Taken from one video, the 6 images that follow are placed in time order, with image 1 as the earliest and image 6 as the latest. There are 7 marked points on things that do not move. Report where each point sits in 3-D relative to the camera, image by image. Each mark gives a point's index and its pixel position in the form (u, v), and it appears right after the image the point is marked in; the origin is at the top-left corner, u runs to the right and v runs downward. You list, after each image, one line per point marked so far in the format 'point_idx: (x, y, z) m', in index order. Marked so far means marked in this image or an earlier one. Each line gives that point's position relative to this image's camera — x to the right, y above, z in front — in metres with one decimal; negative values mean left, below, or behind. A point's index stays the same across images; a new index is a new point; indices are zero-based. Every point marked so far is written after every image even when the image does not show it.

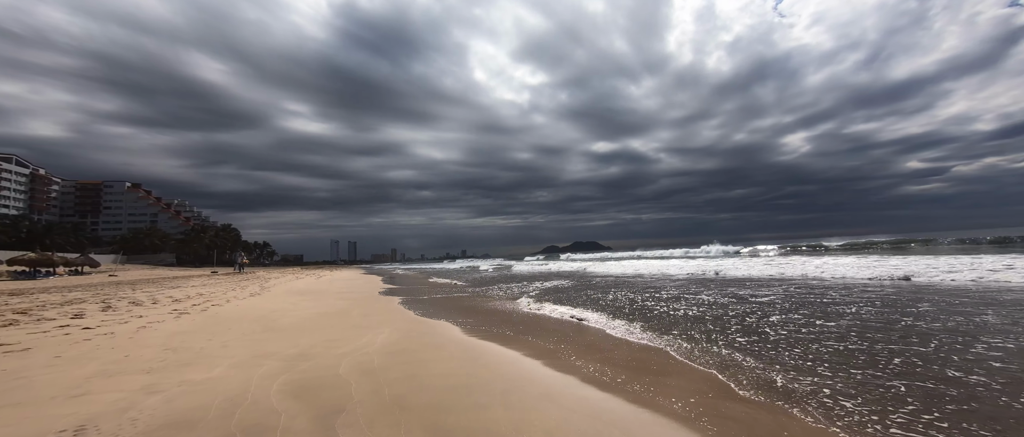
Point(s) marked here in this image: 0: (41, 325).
0: (-8.1, -1.8, +6.2) m
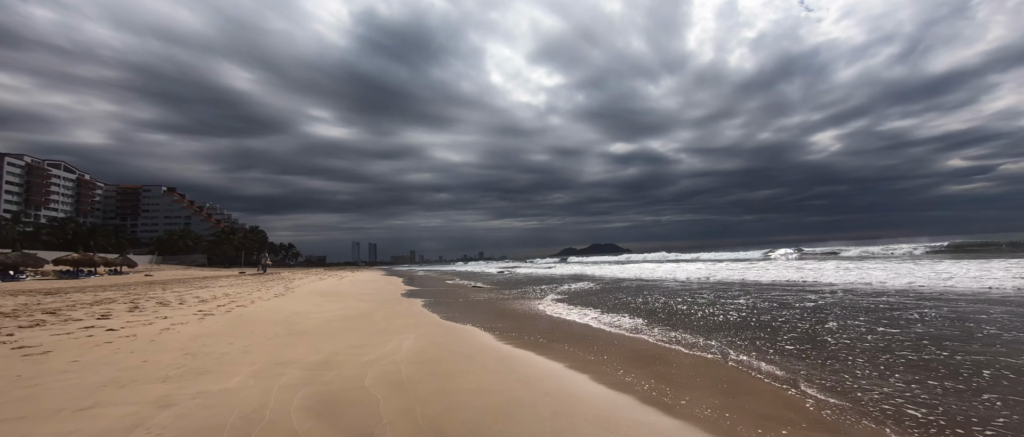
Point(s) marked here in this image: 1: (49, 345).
0: (-7.6, -1.8, +6.1) m
1: (-6.3, -1.7, +4.9) m
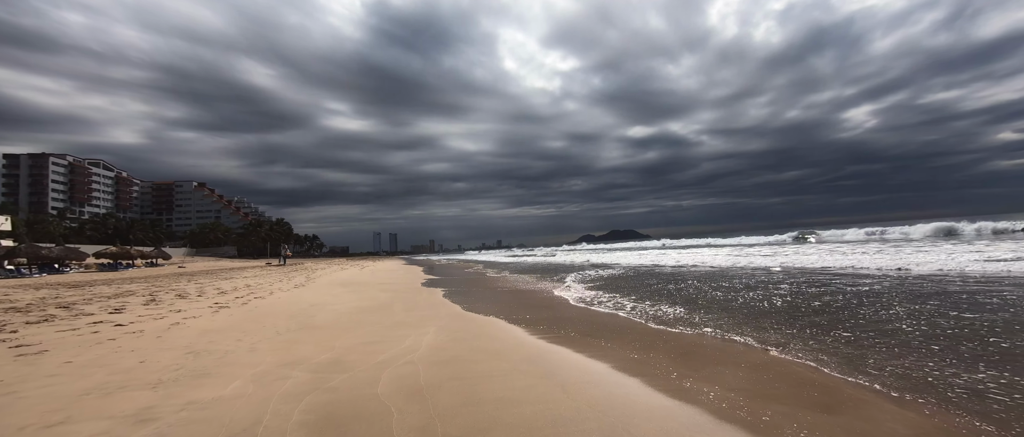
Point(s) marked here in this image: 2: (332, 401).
0: (-7.1, -1.7, +5.9) m
1: (-5.9, -1.6, +4.6) m
2: (-1.5, -1.5, +3.0) m
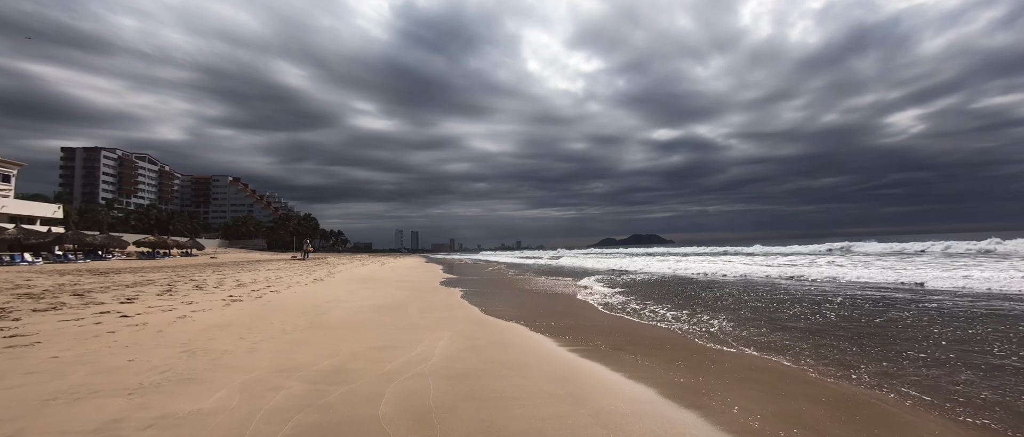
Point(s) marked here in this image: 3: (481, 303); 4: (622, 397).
0: (-6.8, -1.4, +5.7) m
1: (-5.7, -1.4, +4.4) m
2: (-1.3, -1.4, +2.5) m
3: (-0.9, -2.3, +10.1) m
4: (+1.0, -1.6, +3.3) m
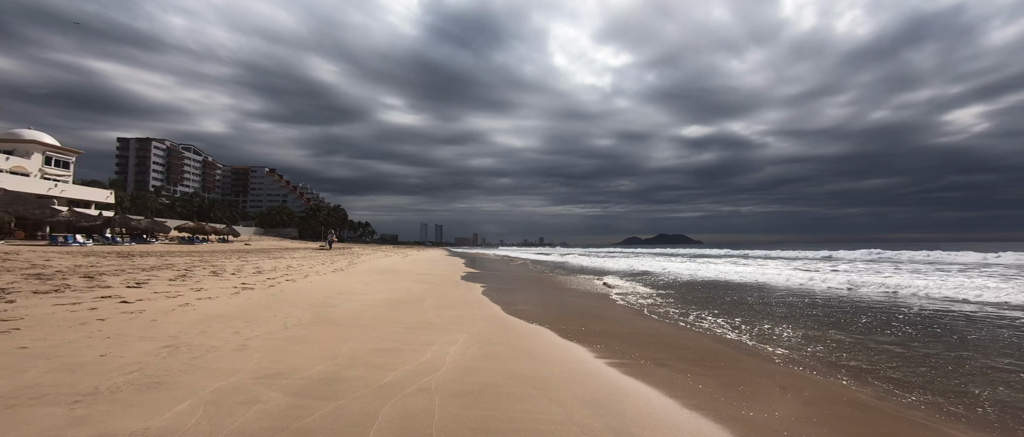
0: (-6.4, -1.1, +5.4) m
1: (-5.4, -1.1, +4.0) m
2: (-1.2, -1.3, +1.9) m
3: (-0.3, -2.1, +9.4) m
4: (+1.2, -1.5, +2.6) m
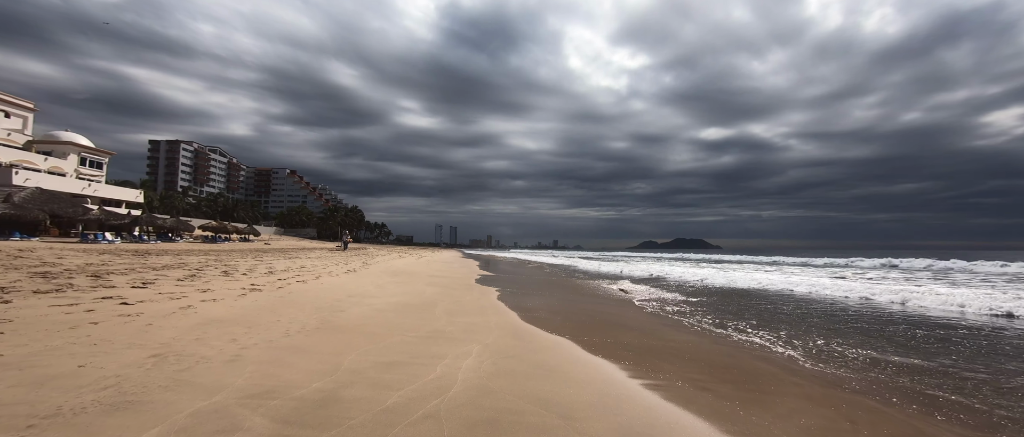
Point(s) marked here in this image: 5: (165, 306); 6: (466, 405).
0: (-6.2, -1.1, +5.2) m
1: (-5.2, -1.1, +3.8) m
2: (-1.1, -1.3, +1.5) m
3: (+0.1, -2.2, +9.0) m
4: (+1.3, -1.5, +2.1) m
5: (-5.0, -1.3, +5.2) m
6: (-0.4, -1.4, +2.8) m
